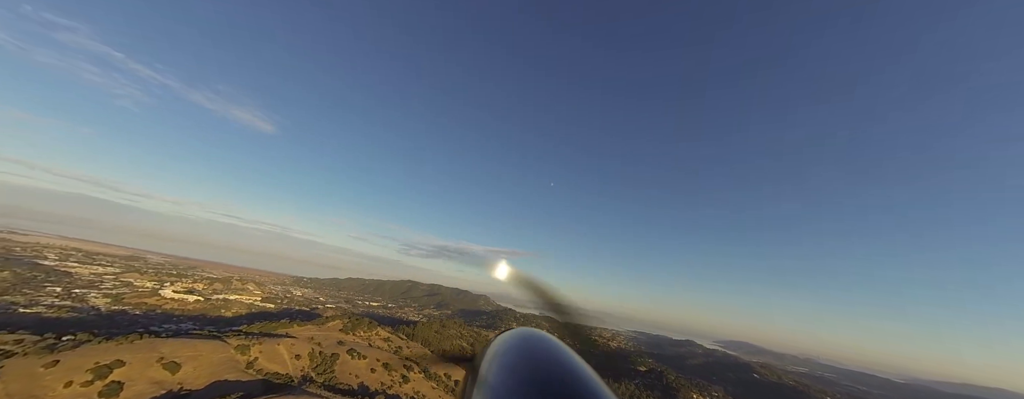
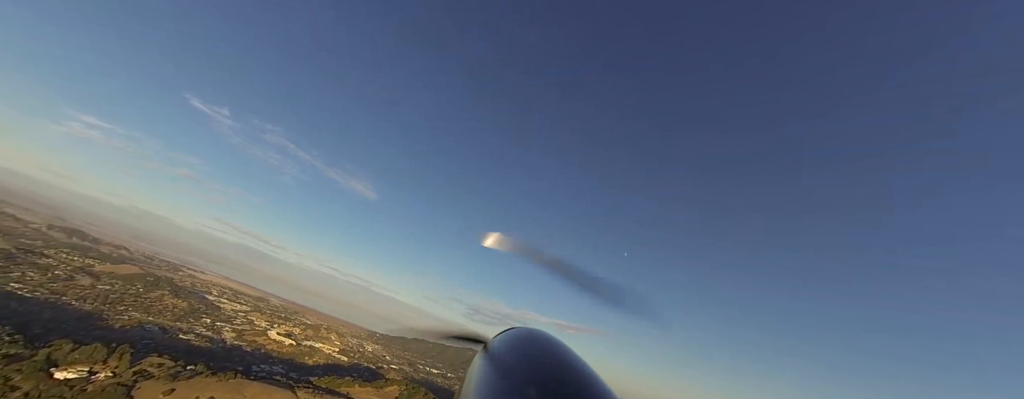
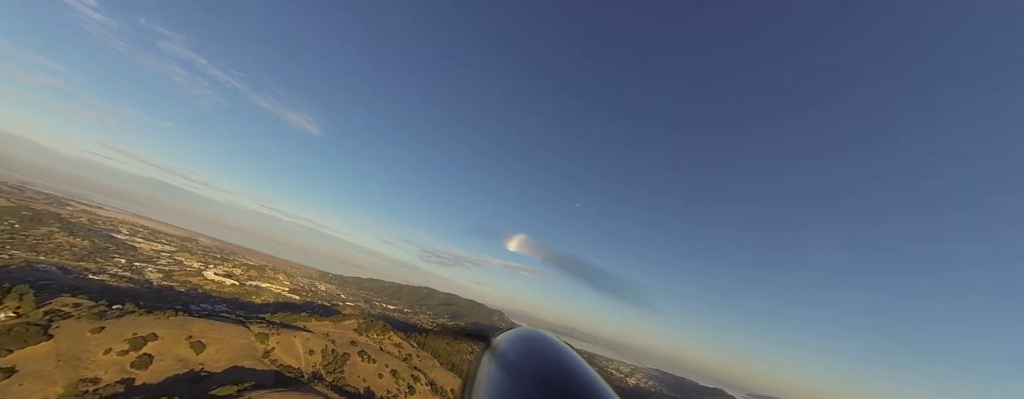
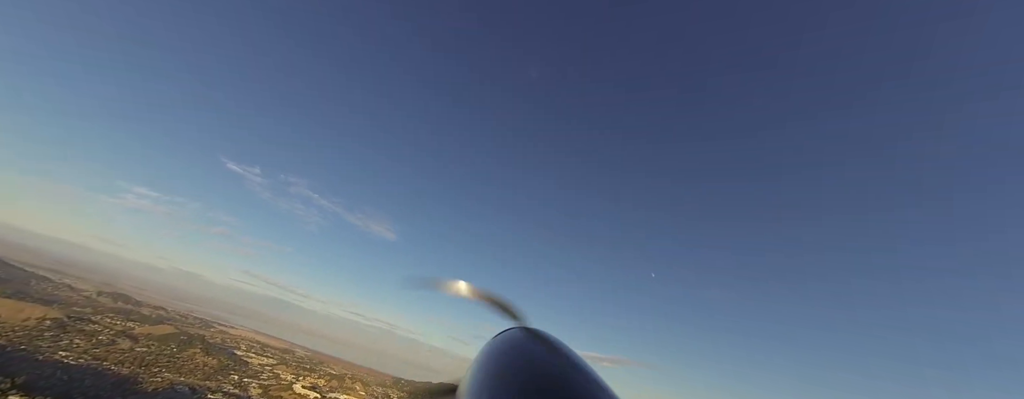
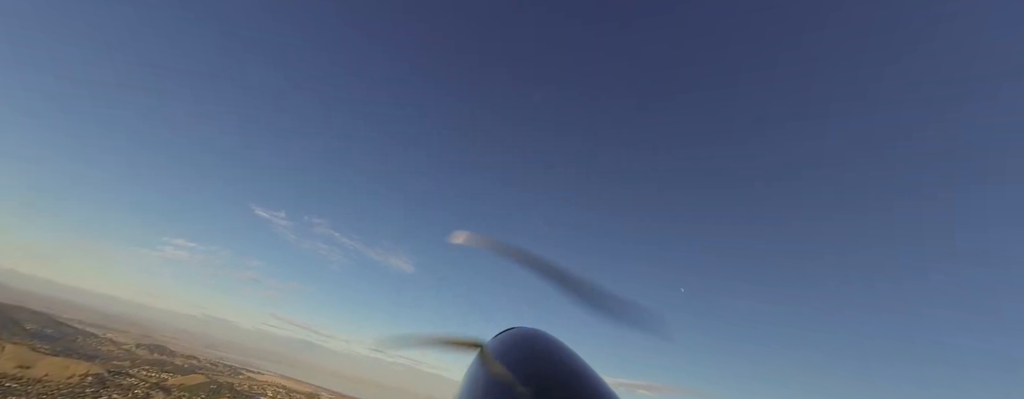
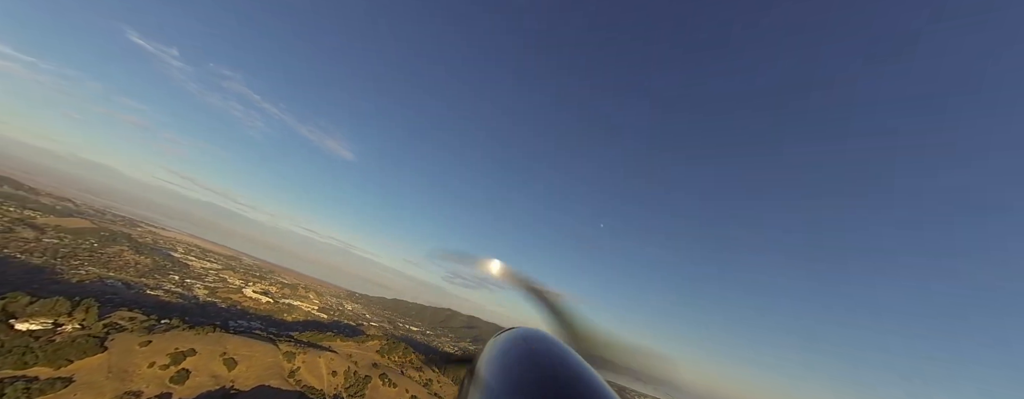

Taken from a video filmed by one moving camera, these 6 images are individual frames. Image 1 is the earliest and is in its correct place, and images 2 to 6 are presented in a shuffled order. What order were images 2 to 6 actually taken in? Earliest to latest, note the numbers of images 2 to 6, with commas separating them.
3, 6, 2, 4, 5
